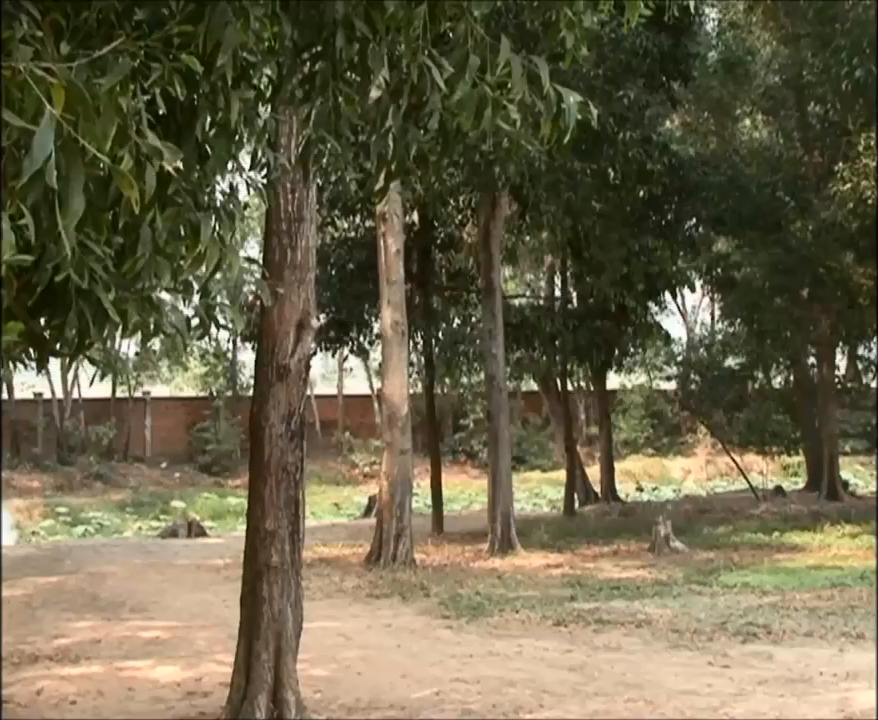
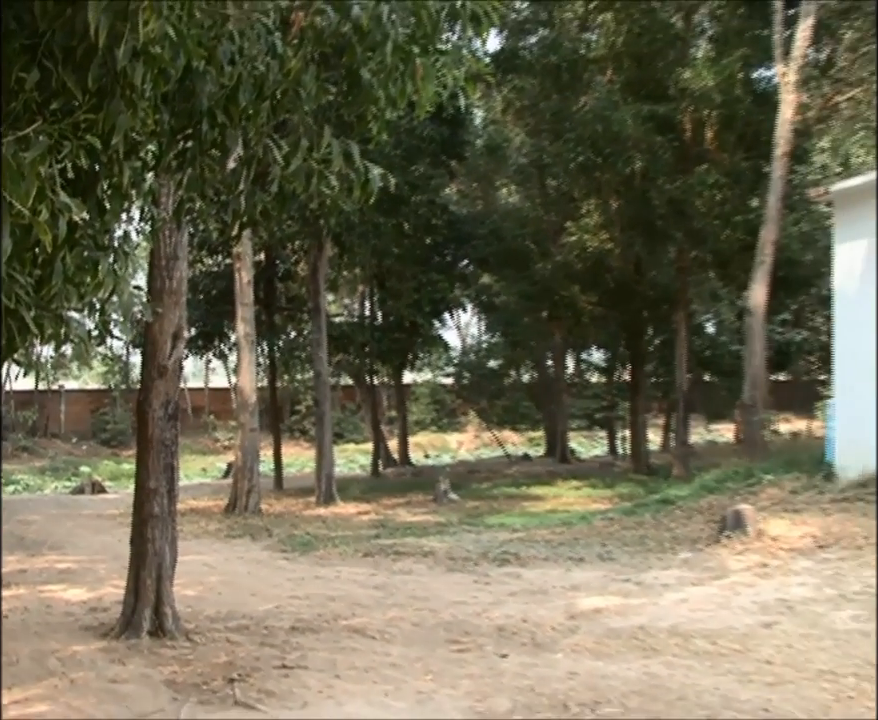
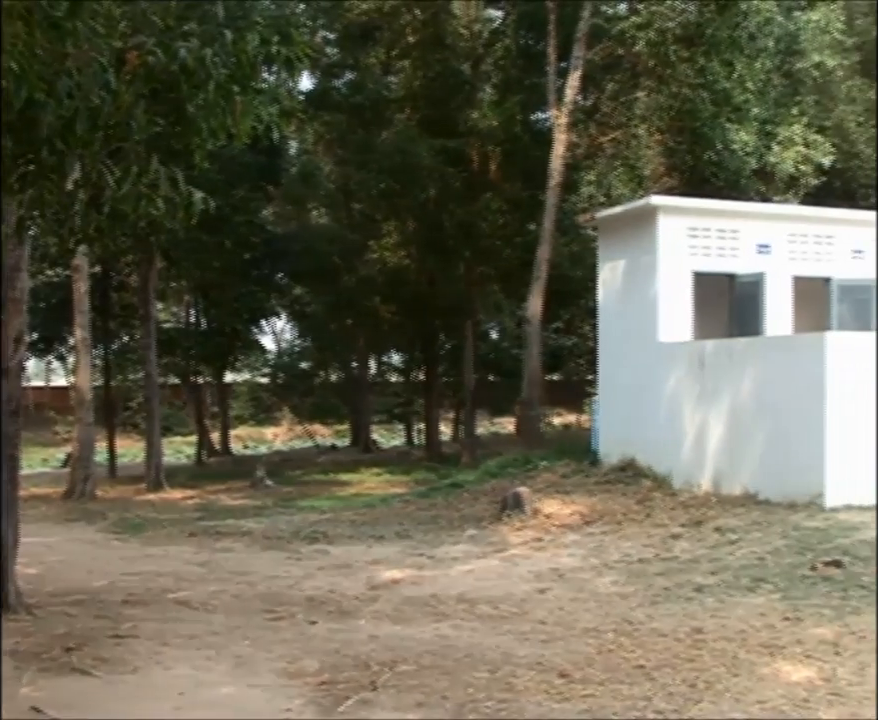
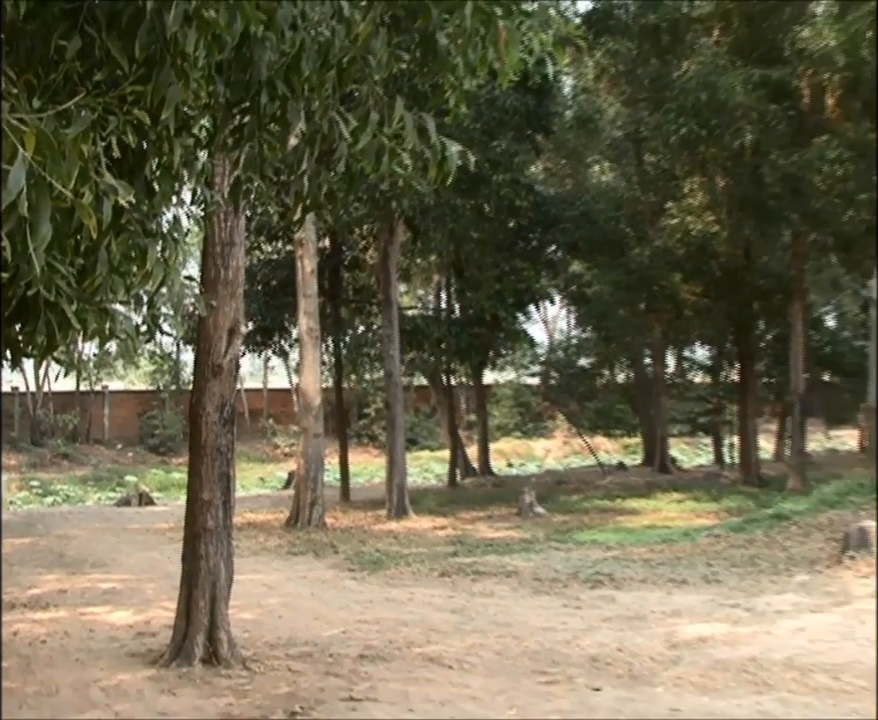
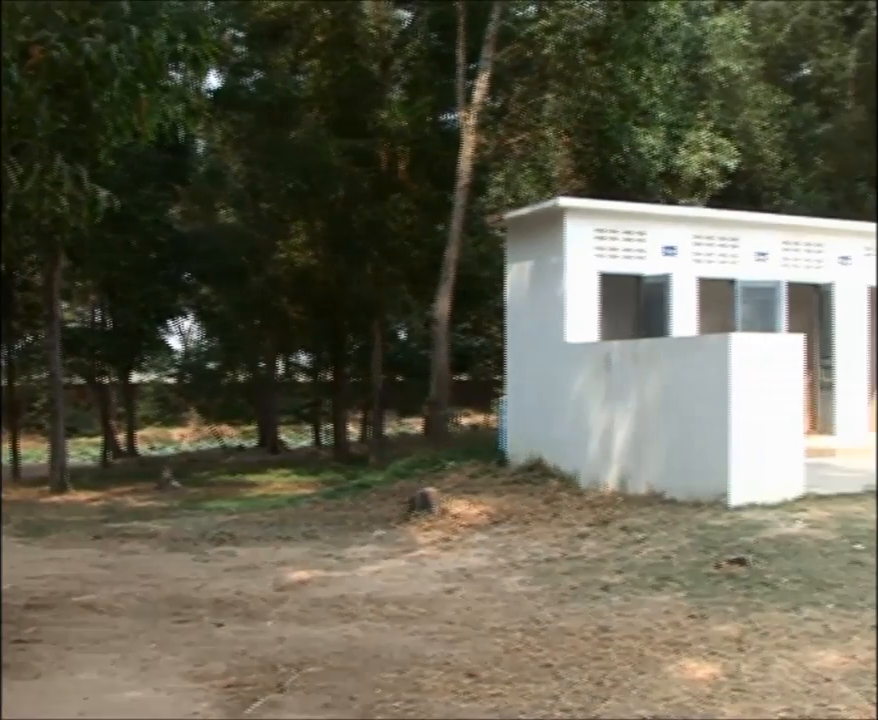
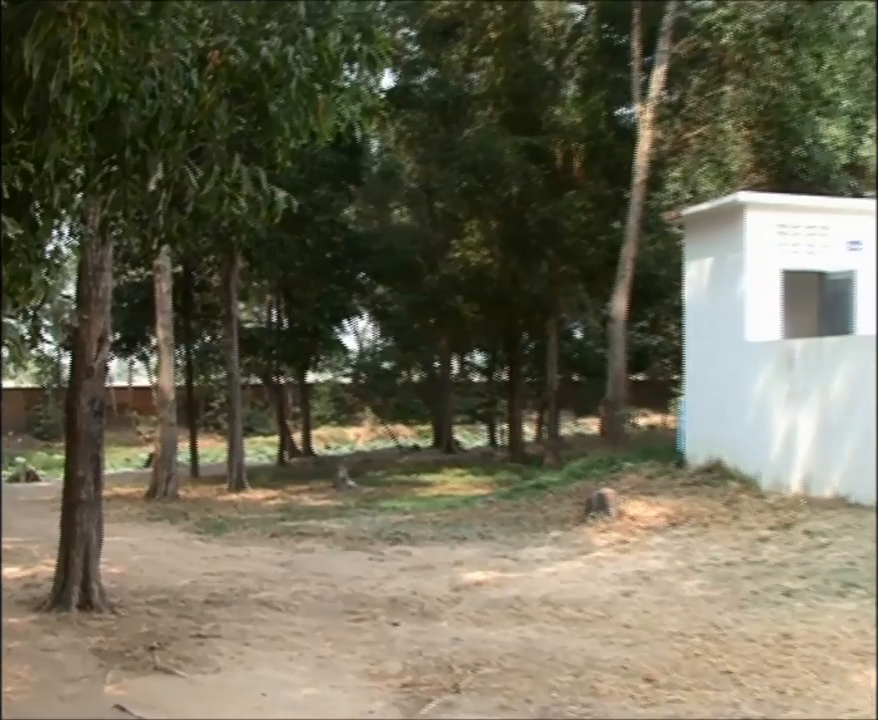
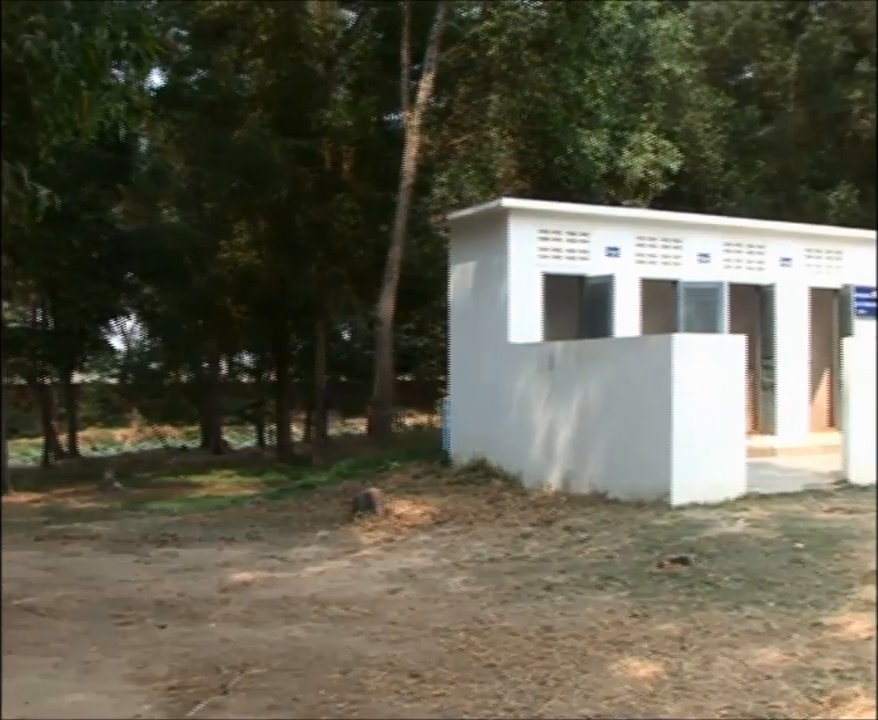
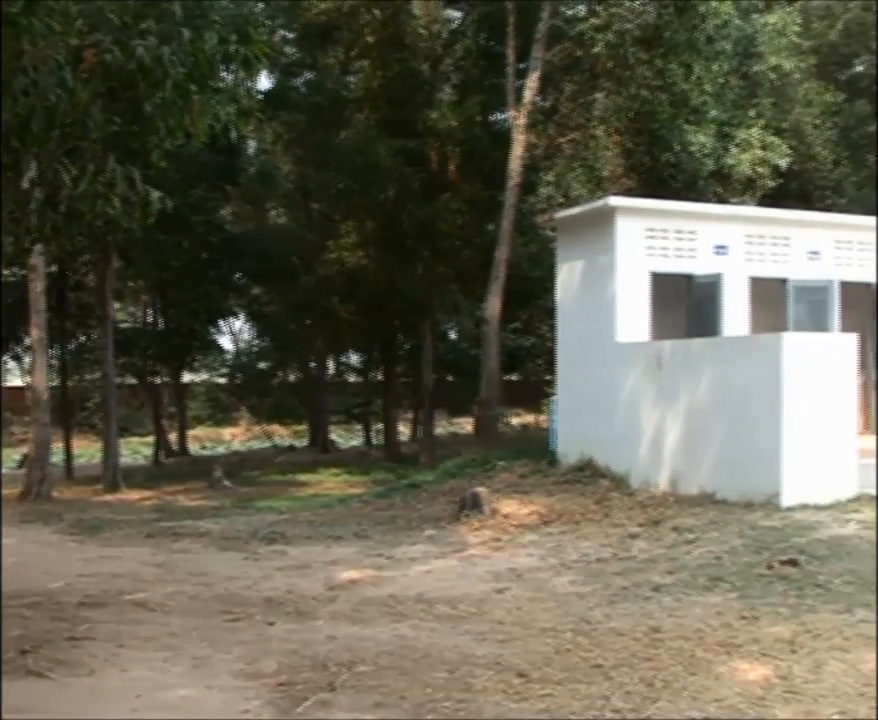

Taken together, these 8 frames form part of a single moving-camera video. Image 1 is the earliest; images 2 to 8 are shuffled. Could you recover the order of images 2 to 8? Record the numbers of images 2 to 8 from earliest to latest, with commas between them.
4, 2, 6, 3, 8, 5, 7
